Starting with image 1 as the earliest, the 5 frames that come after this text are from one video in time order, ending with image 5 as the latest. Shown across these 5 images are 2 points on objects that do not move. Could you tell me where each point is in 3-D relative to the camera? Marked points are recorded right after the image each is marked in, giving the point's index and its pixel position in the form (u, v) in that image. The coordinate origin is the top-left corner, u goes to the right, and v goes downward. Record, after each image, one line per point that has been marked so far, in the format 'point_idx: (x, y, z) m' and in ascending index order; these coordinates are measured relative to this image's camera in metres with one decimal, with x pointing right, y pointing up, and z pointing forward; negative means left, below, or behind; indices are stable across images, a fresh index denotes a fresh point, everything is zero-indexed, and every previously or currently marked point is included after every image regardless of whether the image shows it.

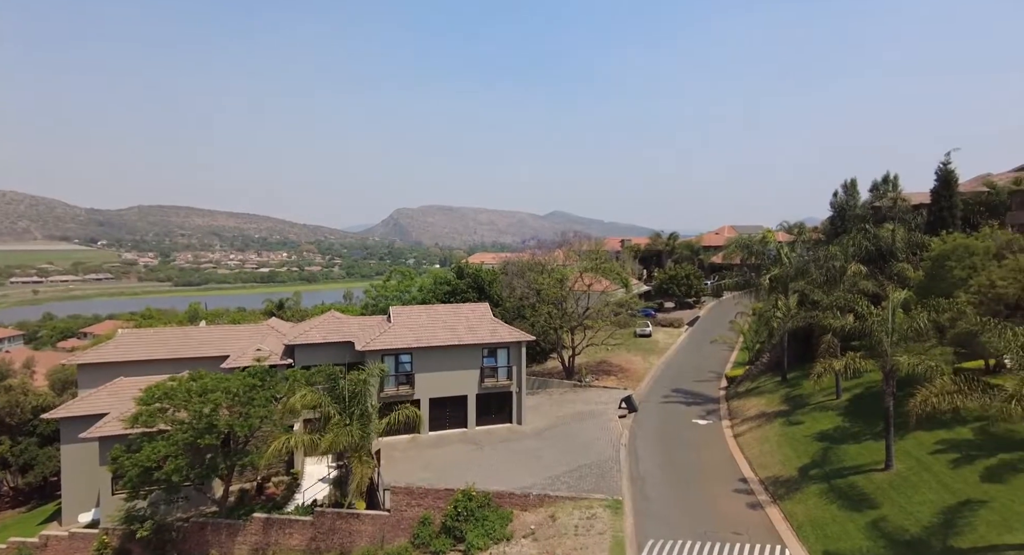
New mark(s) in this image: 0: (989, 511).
0: (+15.0, -7.5, +19.4) m
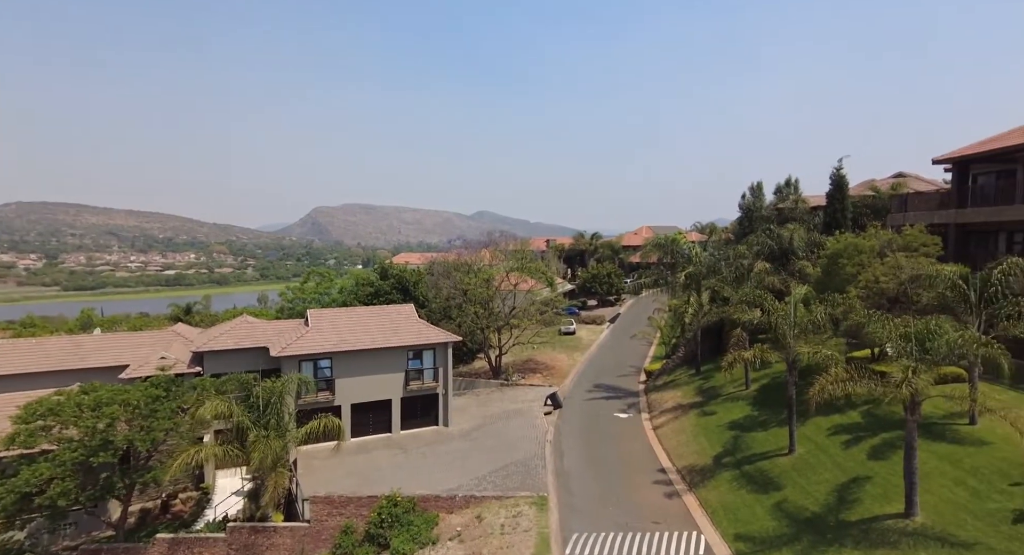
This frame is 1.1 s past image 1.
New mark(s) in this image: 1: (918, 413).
0: (+12.6, -7.3, +21.3) m
1: (+12.6, -4.2, +19.1) m
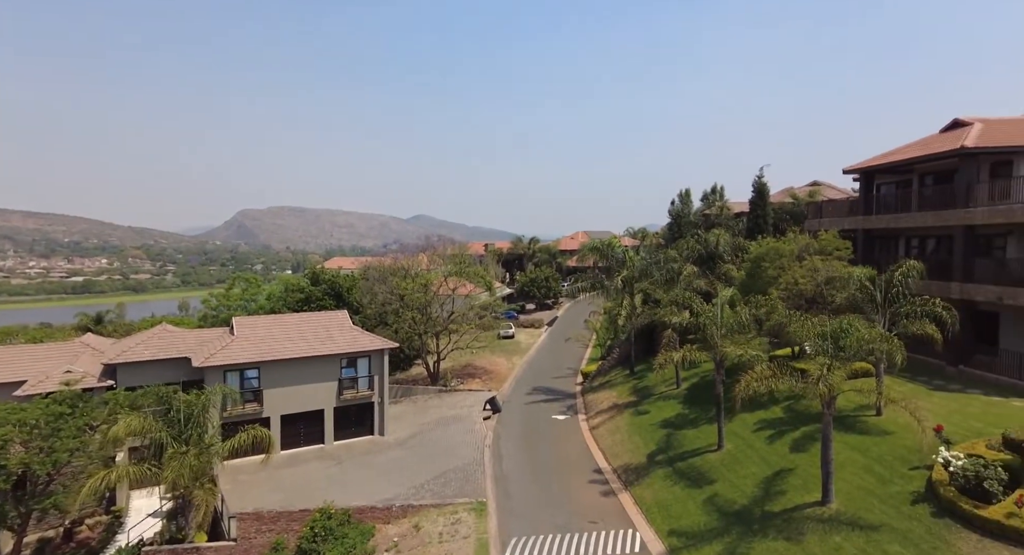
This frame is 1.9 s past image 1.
0: (+10.4, -7.4, +22.4) m
1: (+10.6, -4.3, +20.2) m
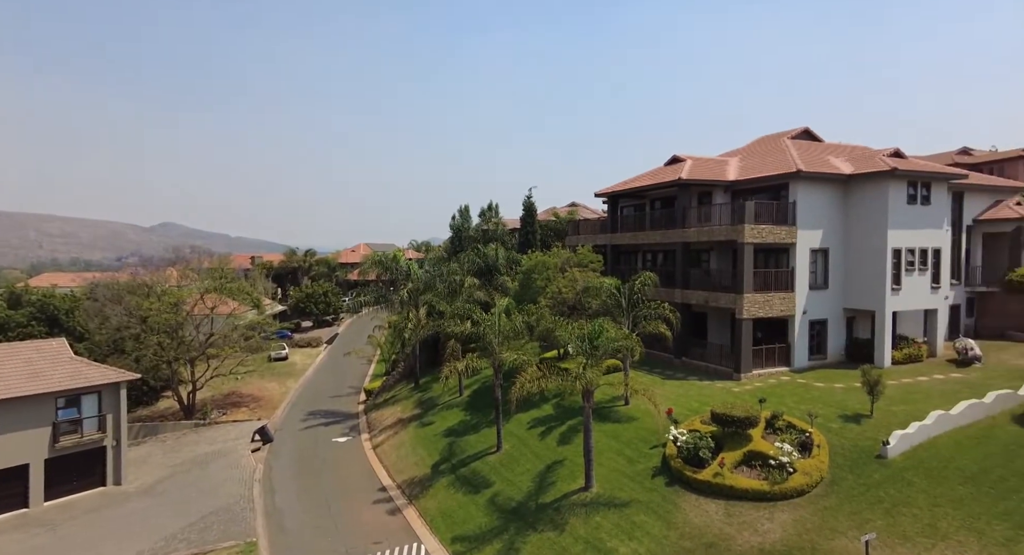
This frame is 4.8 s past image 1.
0: (+2.2, -7.8, +24.8) m
1: (+3.1, -4.6, +22.9) m
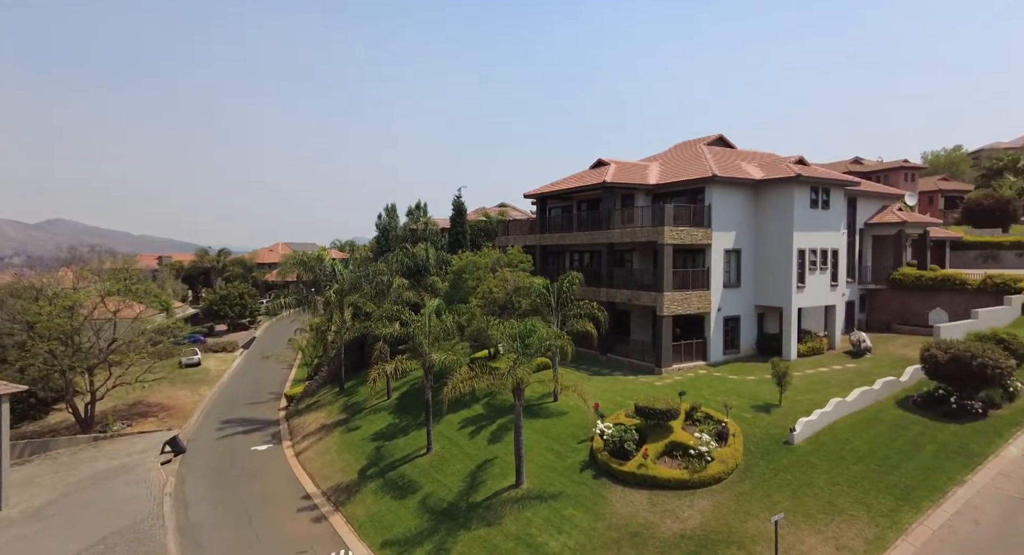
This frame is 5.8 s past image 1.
0: (-0.6, -7.8, +25.0) m
1: (+0.6, -4.6, +23.3) m
